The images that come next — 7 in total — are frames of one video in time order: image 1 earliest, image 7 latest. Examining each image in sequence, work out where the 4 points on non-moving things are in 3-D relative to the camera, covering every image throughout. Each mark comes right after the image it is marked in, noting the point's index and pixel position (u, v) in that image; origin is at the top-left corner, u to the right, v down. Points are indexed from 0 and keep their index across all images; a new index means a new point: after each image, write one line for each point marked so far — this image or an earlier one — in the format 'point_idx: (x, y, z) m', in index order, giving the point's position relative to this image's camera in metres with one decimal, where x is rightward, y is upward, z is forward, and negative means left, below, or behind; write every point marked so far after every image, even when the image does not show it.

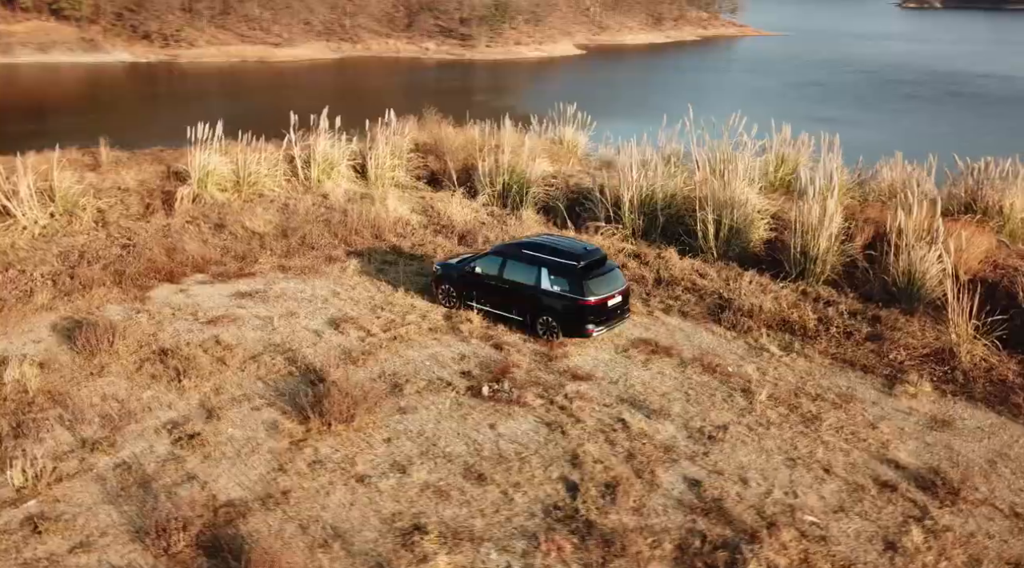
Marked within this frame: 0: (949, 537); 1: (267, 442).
0: (+3.0, -1.8, +6.5) m
1: (-2.2, -1.4, +8.3) m
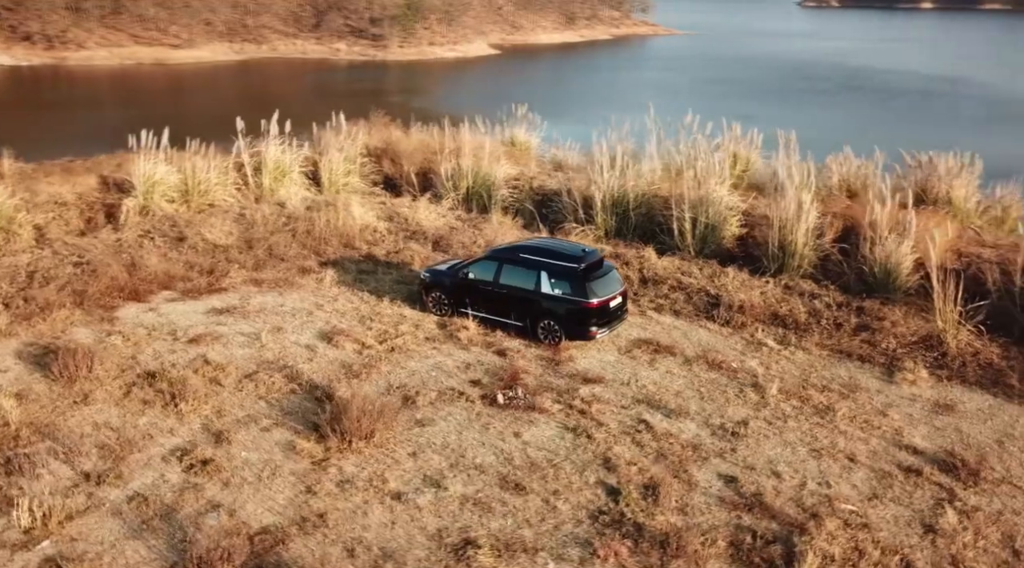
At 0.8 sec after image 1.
0: (+3.4, -1.7, +6.8) m
1: (-1.9, -1.6, +8.1) m
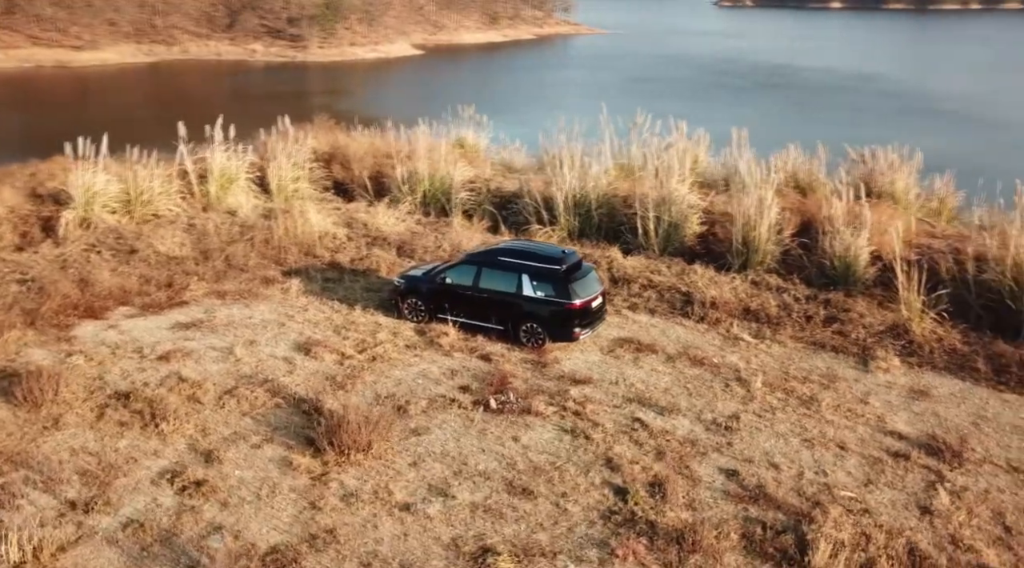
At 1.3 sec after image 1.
0: (+3.5, -1.6, +7.2) m
1: (-1.9, -1.7, +8.0) m
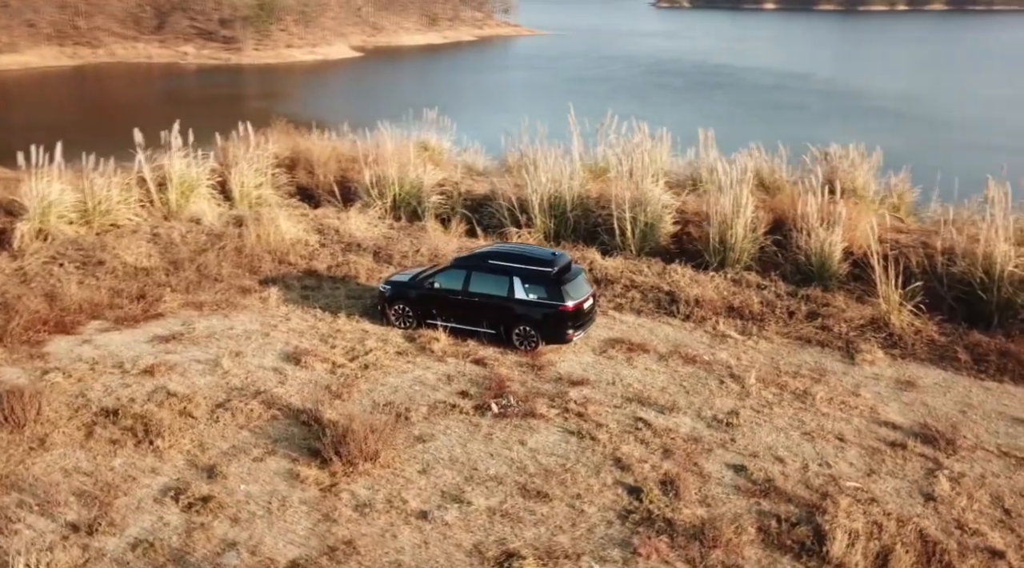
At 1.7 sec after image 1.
0: (+3.7, -1.6, +7.5) m
1: (-1.8, -1.8, +7.9) m
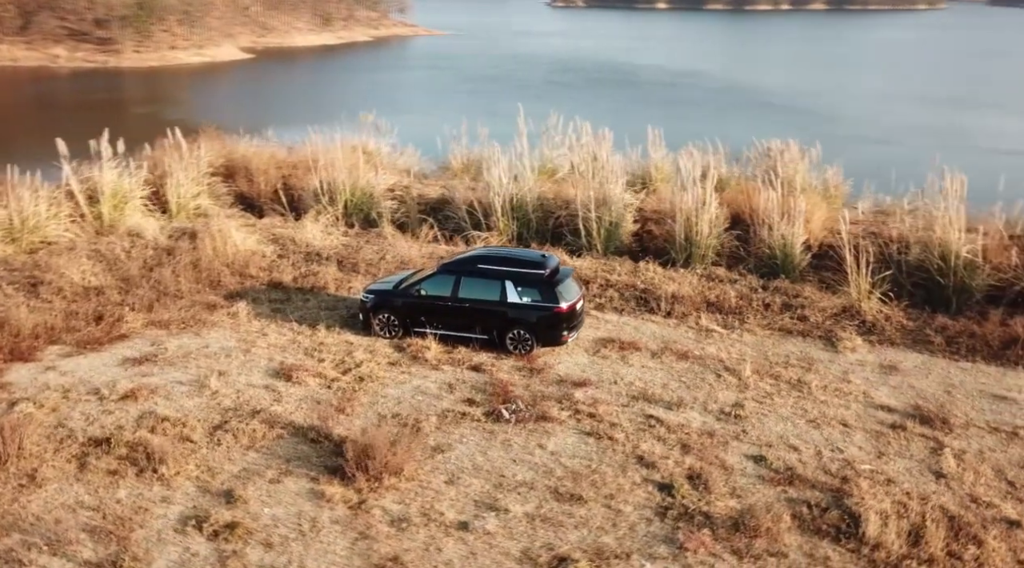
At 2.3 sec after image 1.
0: (+3.9, -1.5, +8.0) m
1: (-1.5, -1.9, +7.7) m
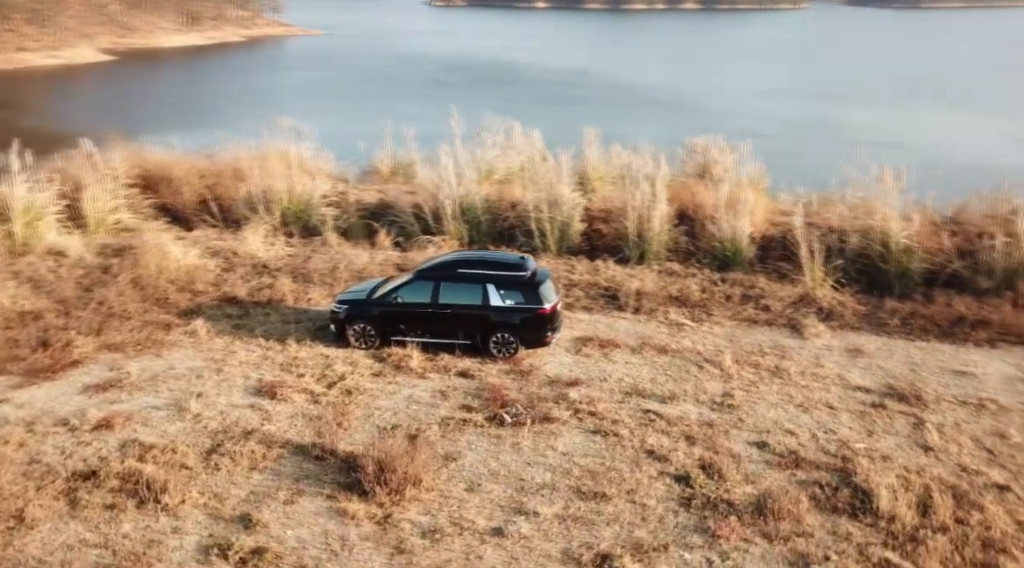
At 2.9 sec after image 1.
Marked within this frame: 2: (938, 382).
0: (+4.1, -1.3, +8.7) m
1: (-1.3, -2.0, +7.5) m
2: (+4.3, -1.0, +9.5) m
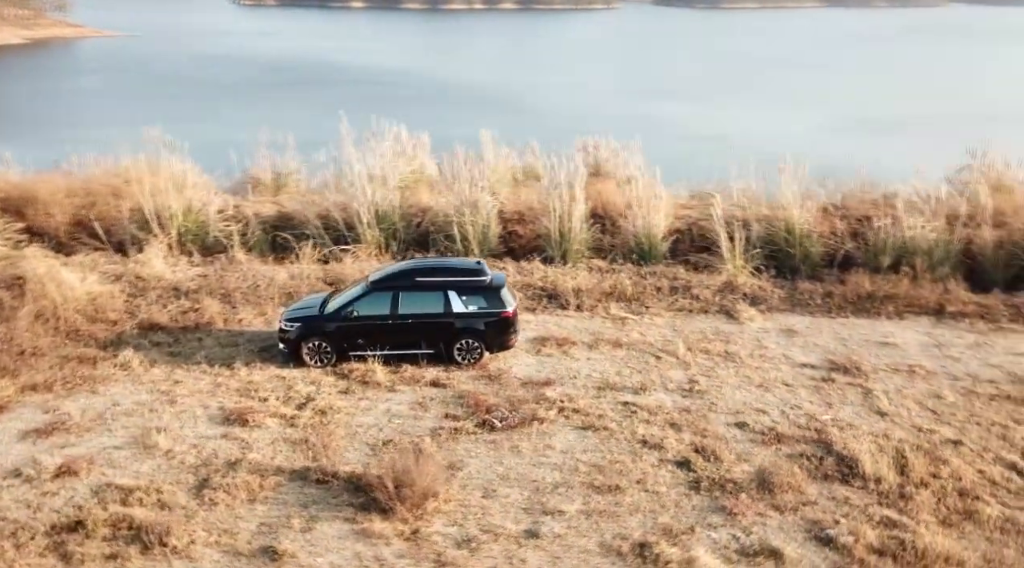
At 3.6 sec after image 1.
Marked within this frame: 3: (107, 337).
0: (+3.9, -1.1, +9.6) m
1: (-1.0, -2.1, +7.3) m
2: (+4.0, -0.8, +10.5) m
3: (-4.7, -0.6, +10.8) m
